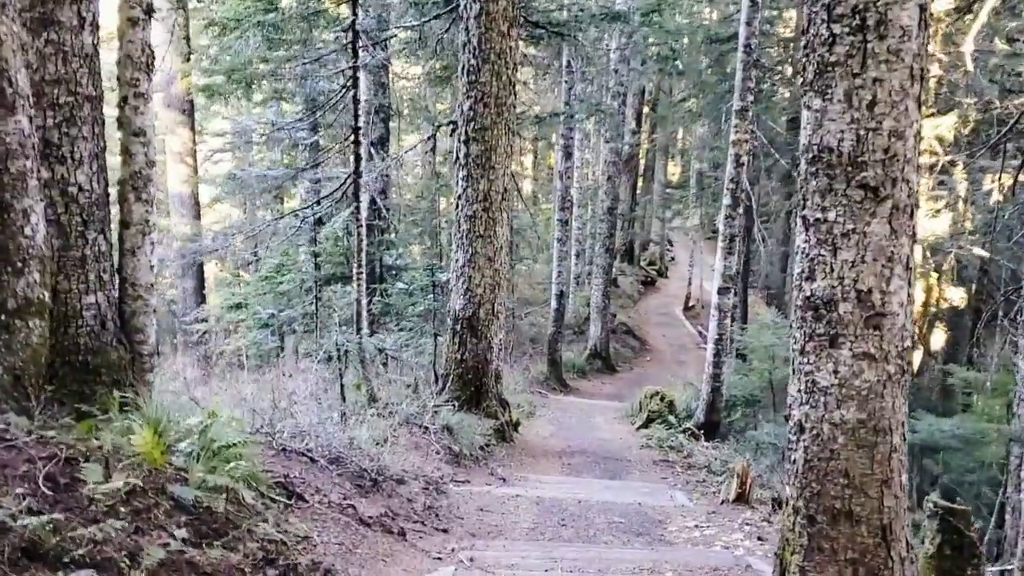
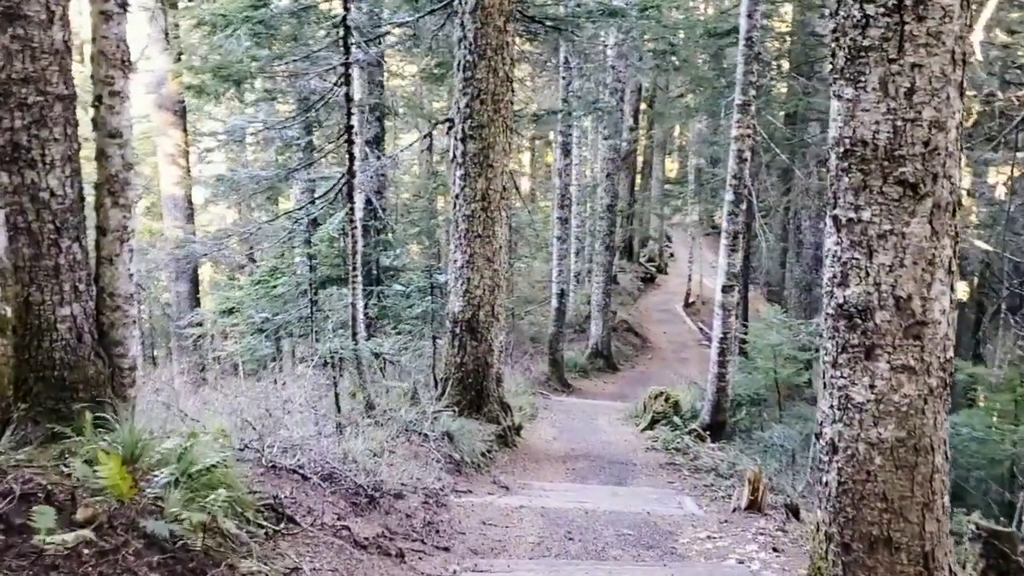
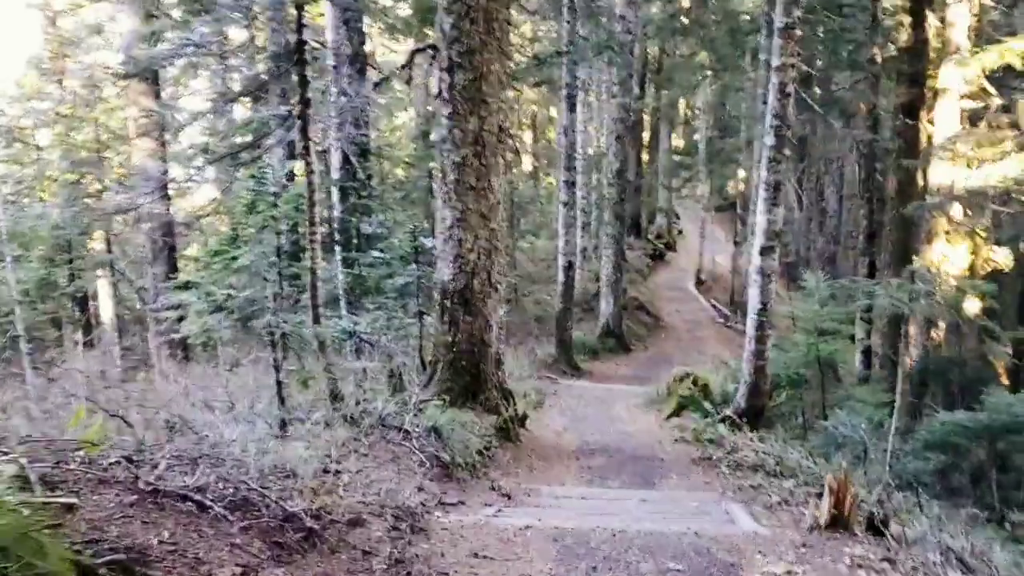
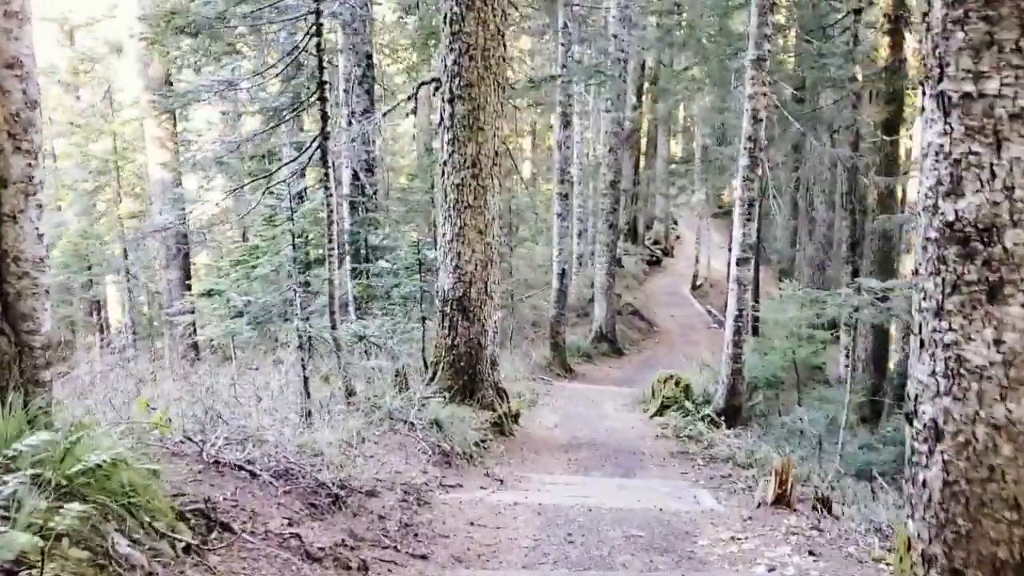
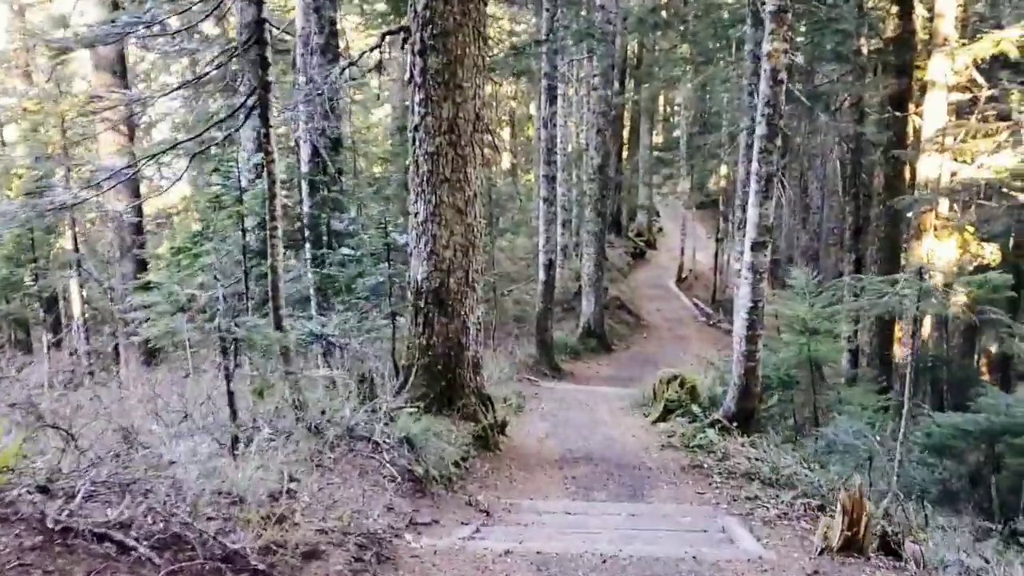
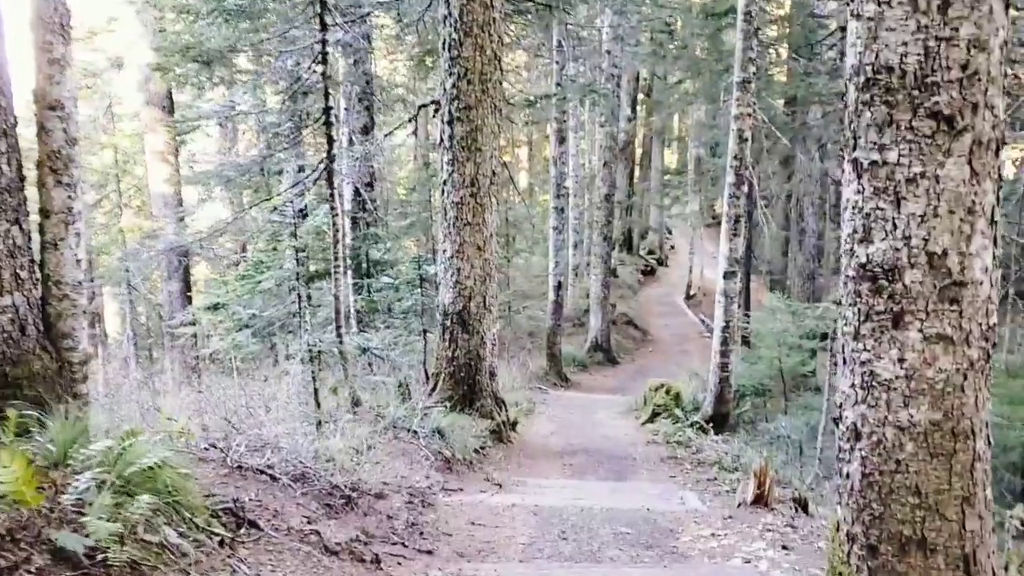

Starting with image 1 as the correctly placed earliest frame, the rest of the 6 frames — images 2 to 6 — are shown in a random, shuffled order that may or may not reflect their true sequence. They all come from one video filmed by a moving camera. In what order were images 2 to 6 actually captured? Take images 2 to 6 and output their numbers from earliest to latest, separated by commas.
2, 6, 4, 3, 5
